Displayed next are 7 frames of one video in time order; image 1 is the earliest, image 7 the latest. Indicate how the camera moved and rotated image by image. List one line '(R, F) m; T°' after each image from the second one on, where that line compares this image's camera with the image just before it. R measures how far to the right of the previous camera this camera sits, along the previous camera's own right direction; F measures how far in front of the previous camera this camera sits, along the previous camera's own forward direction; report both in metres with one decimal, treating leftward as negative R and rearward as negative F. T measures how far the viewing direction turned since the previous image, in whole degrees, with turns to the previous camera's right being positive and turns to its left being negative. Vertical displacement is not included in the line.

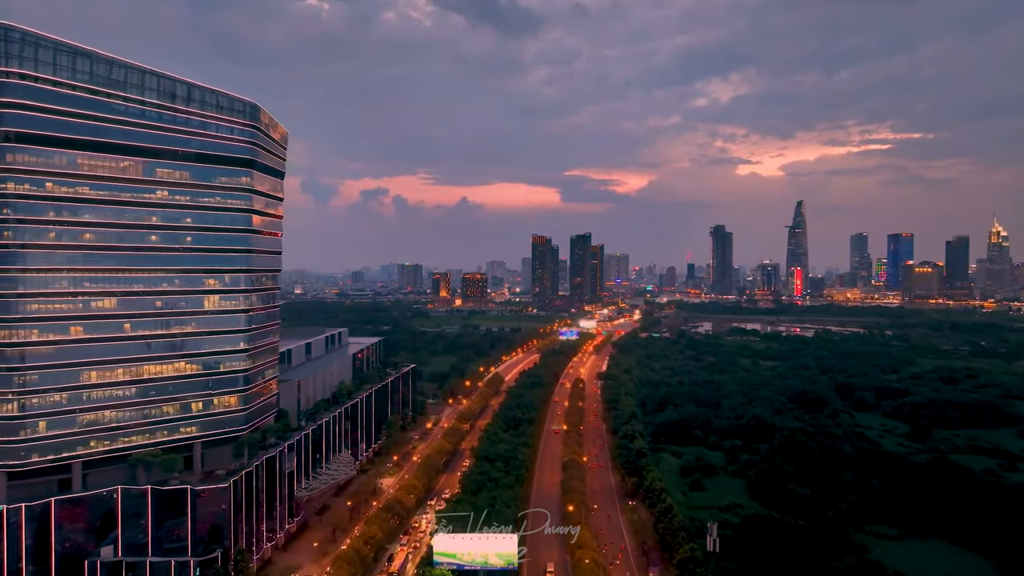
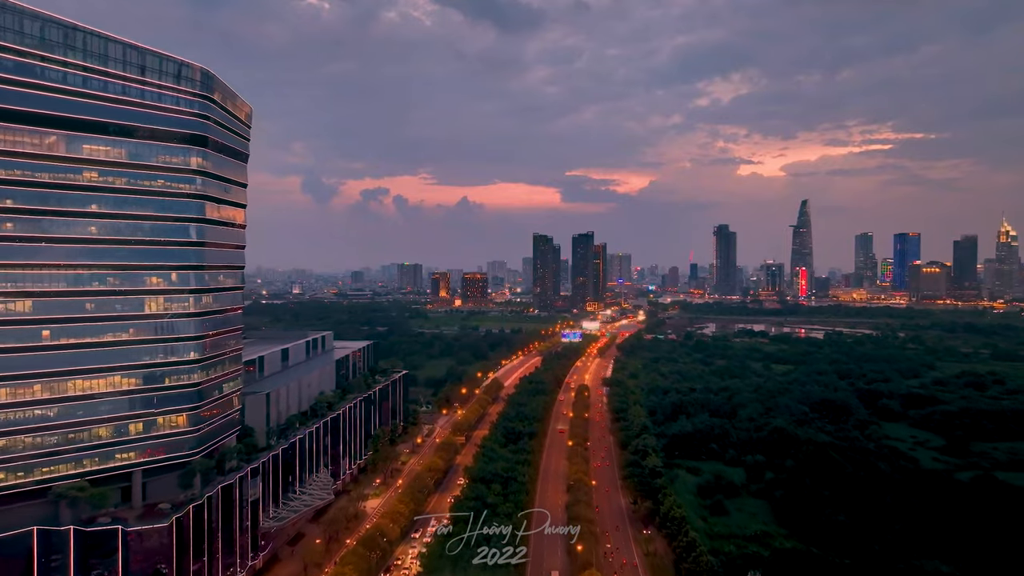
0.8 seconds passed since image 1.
(+0.1, +4.5) m; 0°
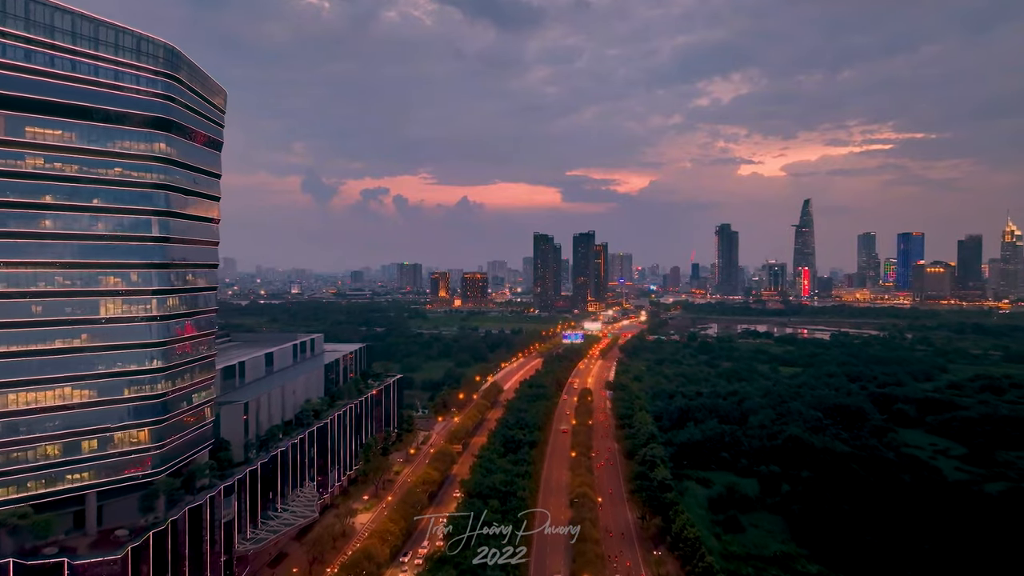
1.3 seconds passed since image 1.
(0.0, +2.5) m; 0°
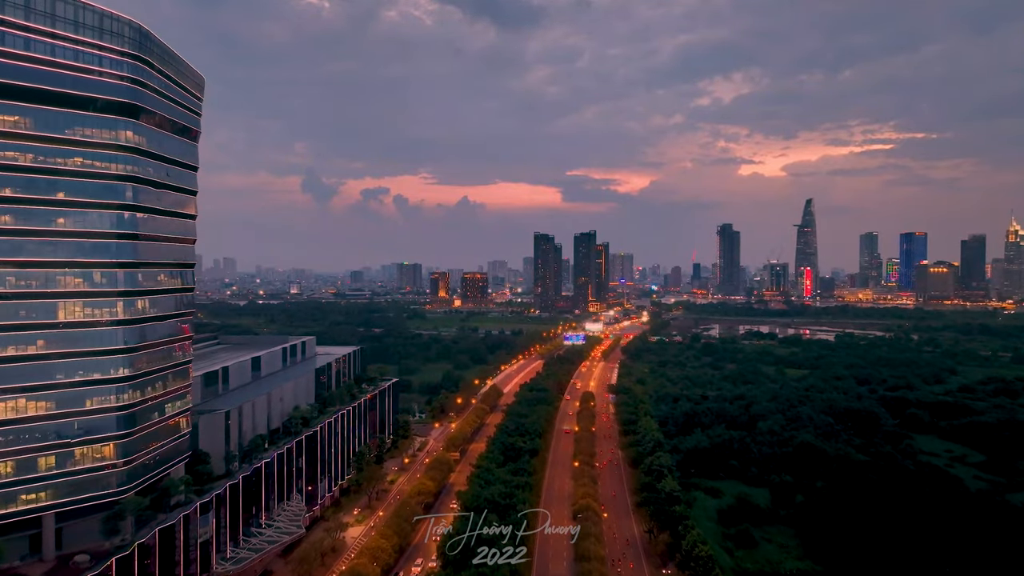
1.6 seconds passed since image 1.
(0.0, +1.9) m; 0°
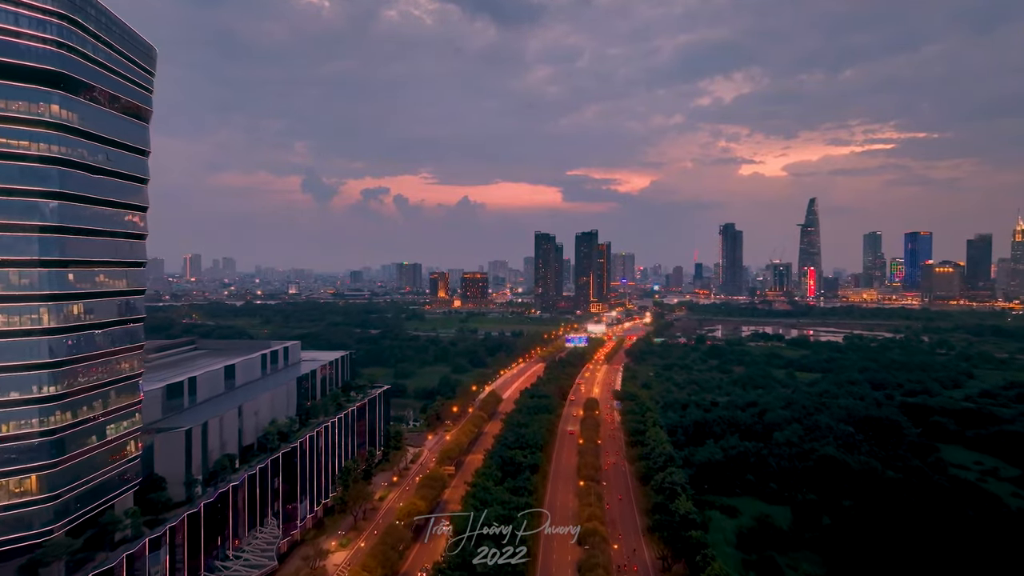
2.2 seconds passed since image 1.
(+0.1, +3.2) m; 0°
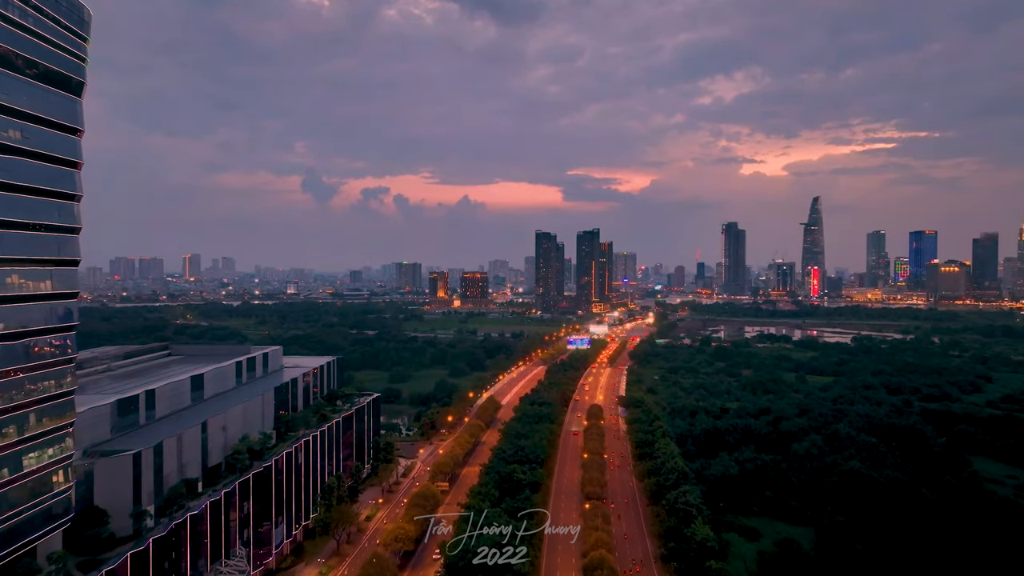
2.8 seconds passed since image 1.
(+0.1, +3.2) m; 0°
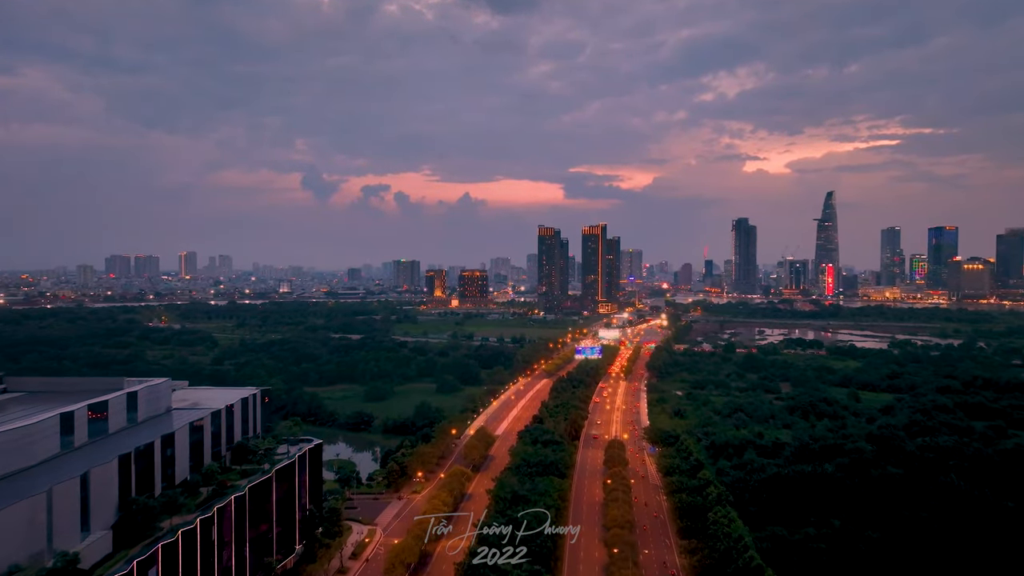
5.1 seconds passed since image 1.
(+0.4, +12.7) m; 0°
